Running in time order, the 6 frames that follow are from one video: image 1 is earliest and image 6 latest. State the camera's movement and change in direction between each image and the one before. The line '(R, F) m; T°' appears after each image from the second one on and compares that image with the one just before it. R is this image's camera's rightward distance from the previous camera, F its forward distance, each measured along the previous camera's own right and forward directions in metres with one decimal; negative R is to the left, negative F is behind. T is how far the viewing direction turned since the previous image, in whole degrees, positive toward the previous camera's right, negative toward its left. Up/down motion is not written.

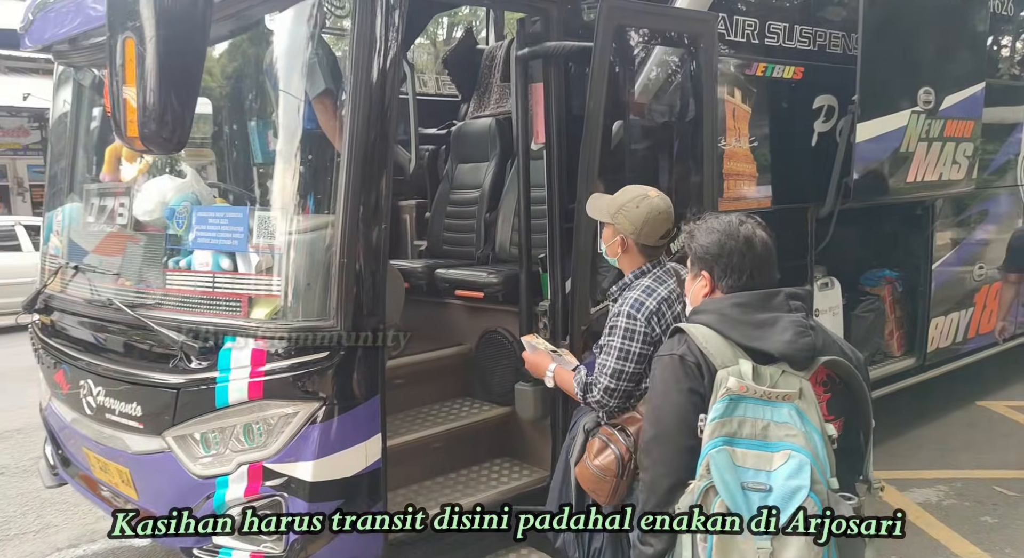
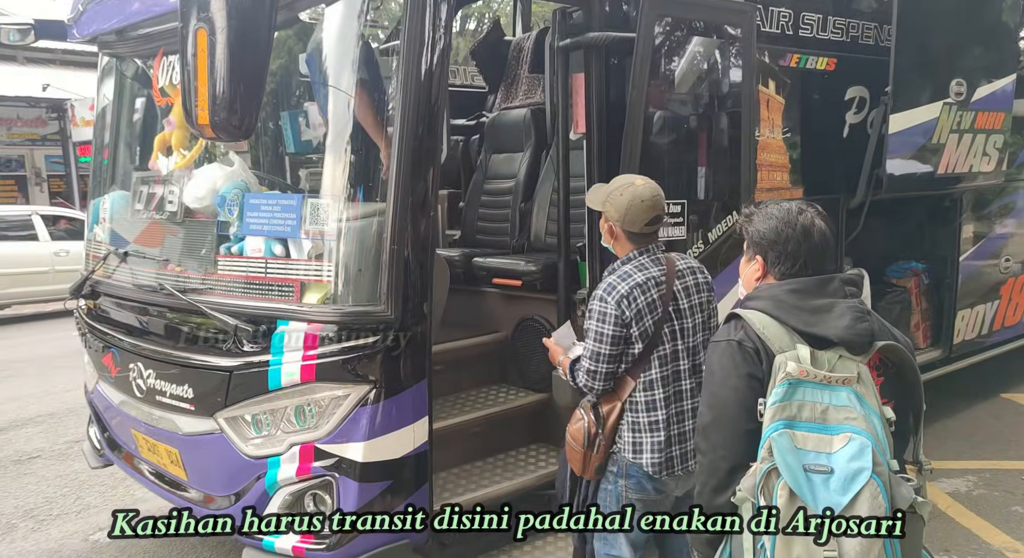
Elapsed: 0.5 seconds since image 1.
(-0.1, -0.1) m; -1°
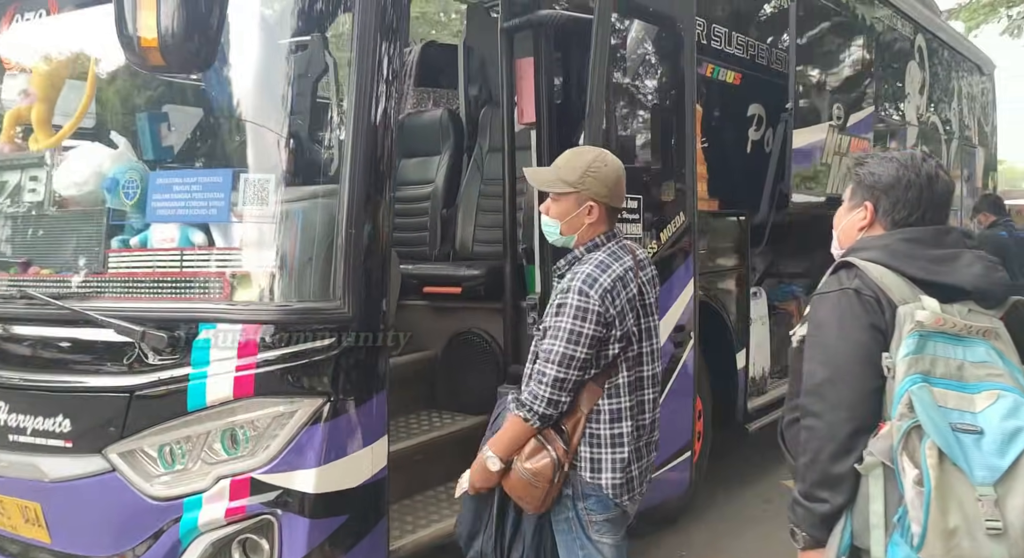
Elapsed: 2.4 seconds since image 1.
(-0.4, +0.4) m; +13°
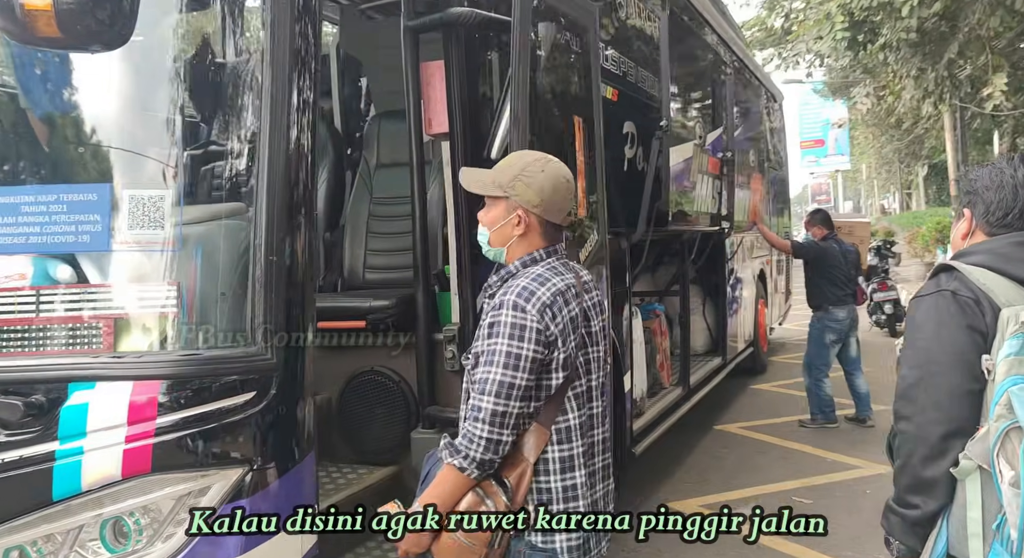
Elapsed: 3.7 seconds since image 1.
(-0.3, +0.3) m; +14°
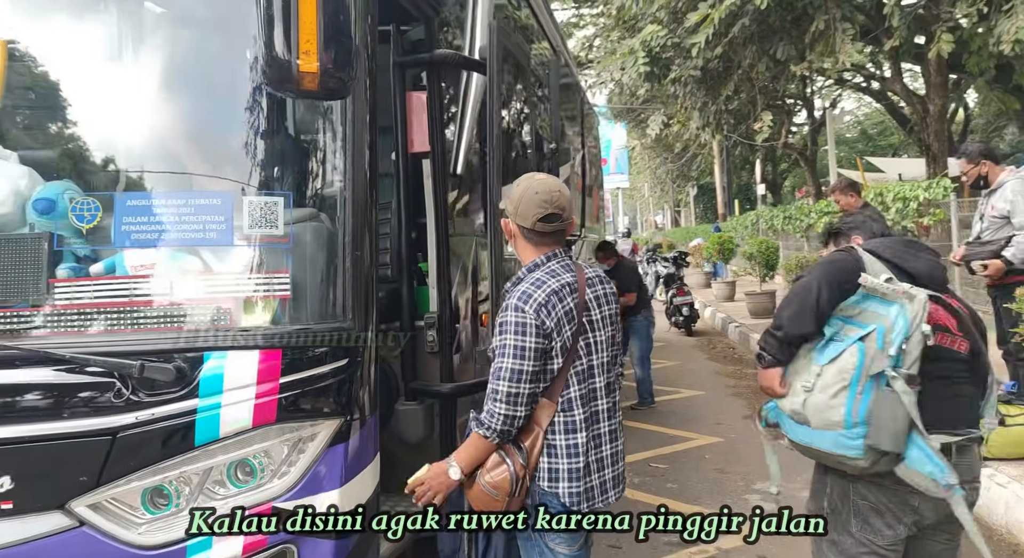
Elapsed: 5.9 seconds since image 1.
(-0.7, -0.5) m; +15°
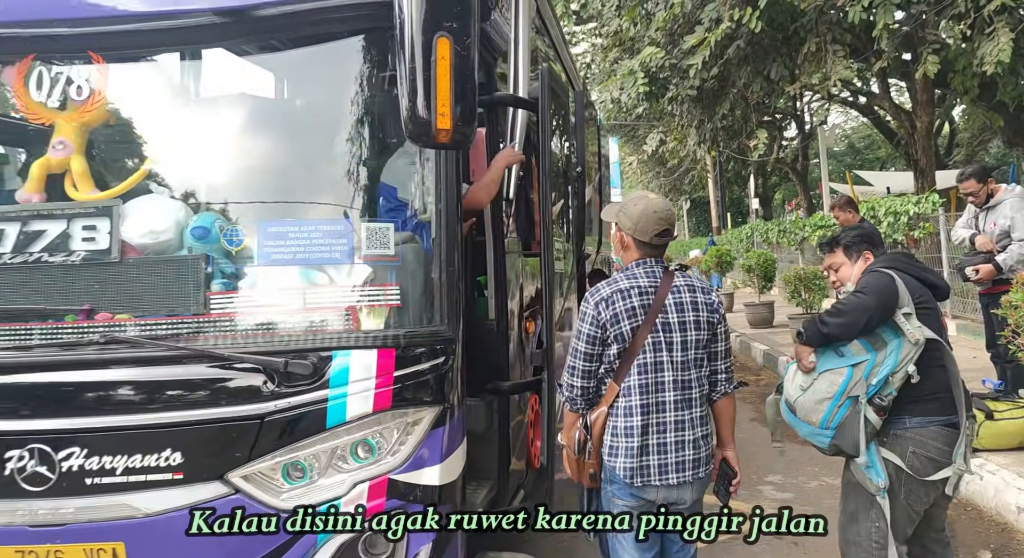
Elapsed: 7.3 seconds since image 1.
(-0.3, -0.4) m; +1°
